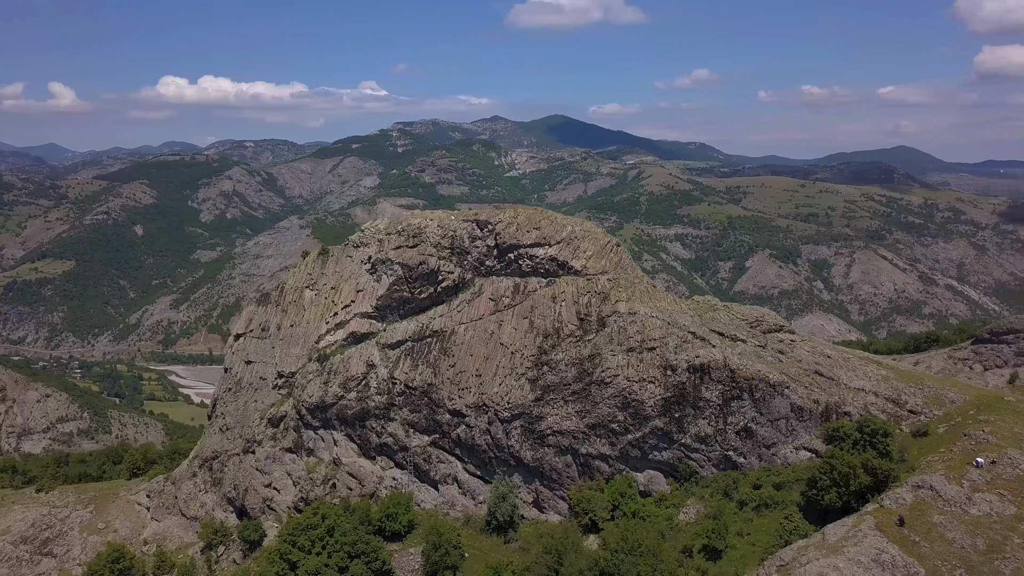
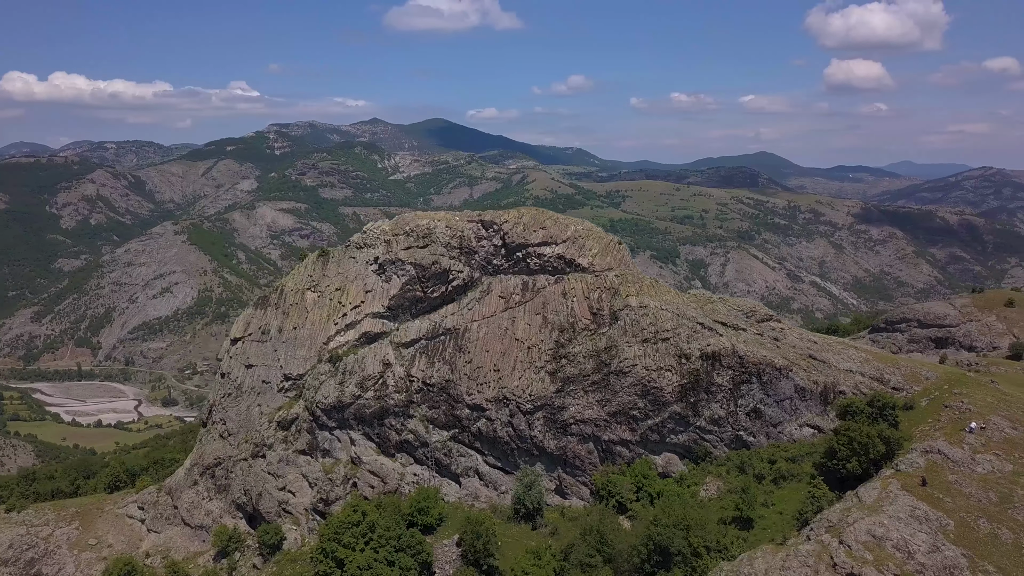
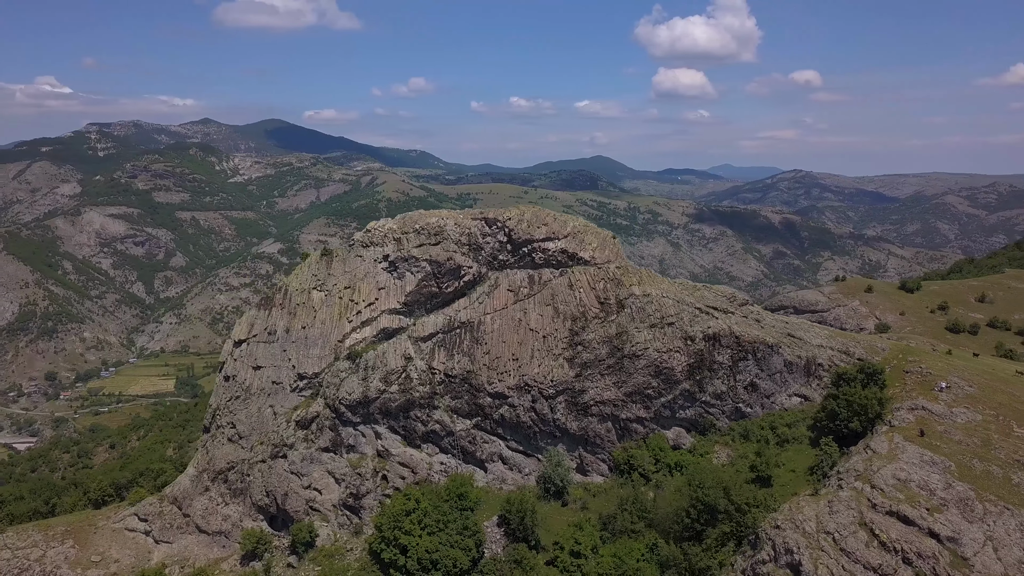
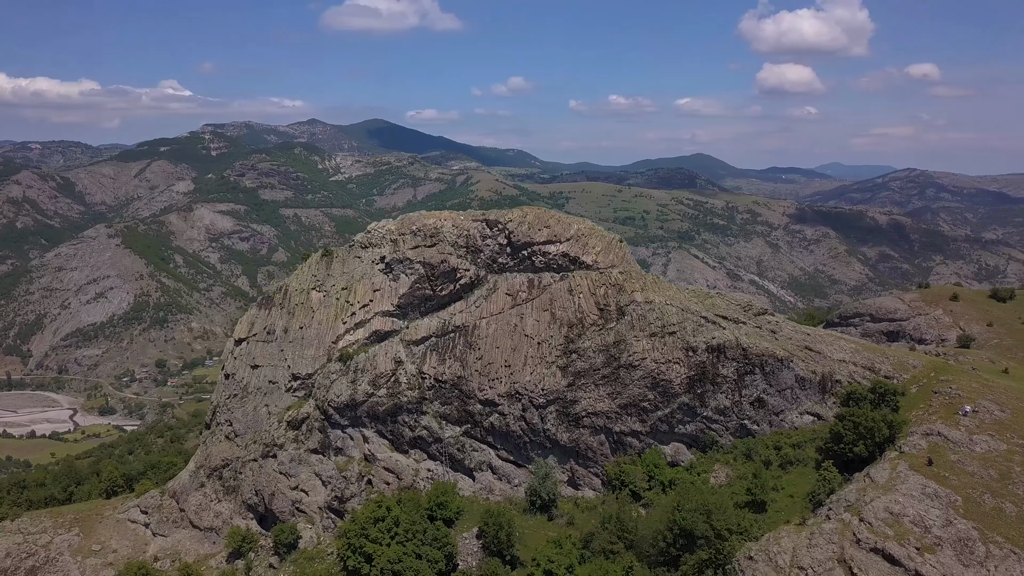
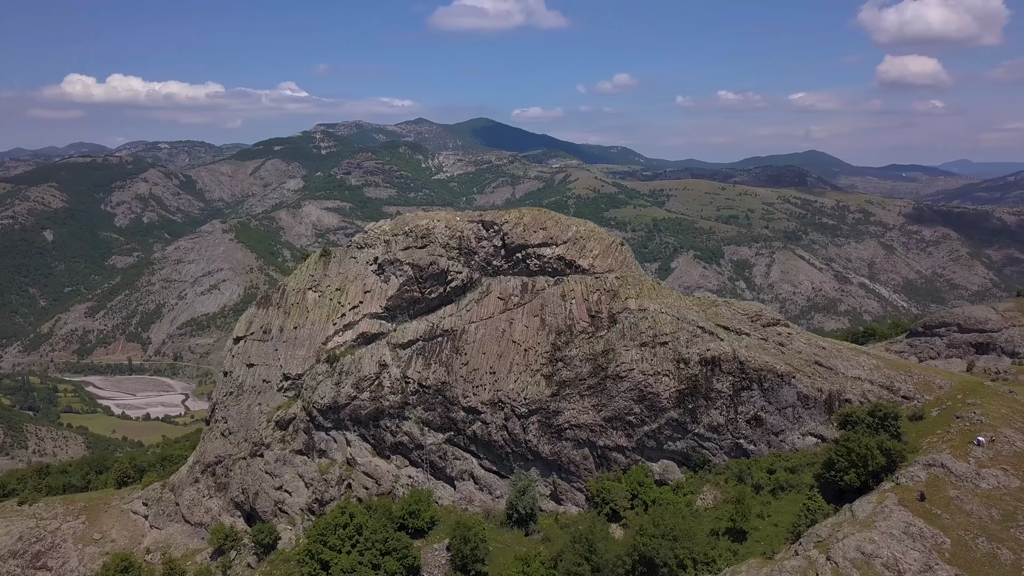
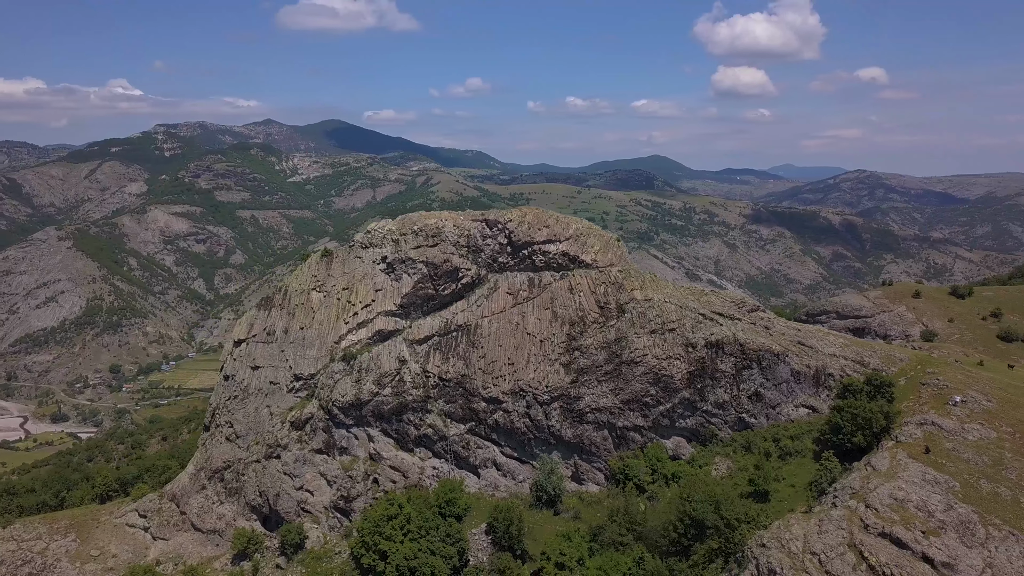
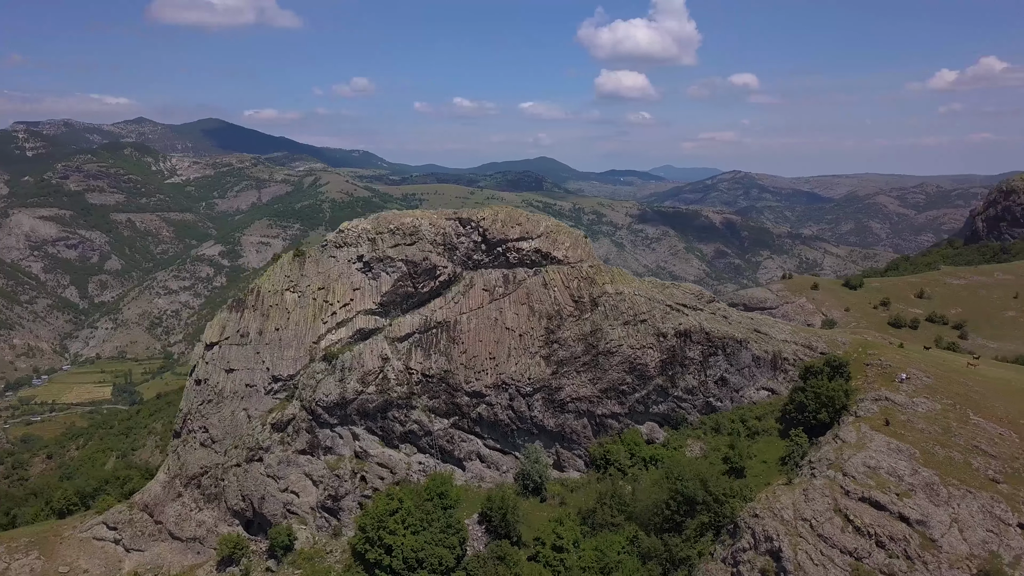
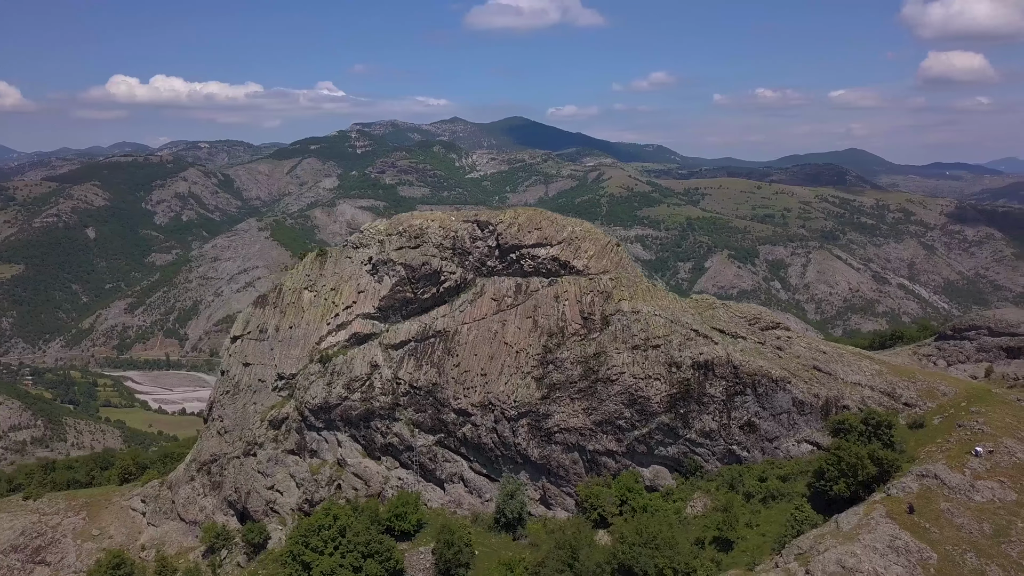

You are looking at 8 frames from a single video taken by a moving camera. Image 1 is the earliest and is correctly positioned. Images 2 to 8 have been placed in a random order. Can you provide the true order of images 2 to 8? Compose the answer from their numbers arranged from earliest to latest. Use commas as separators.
8, 5, 2, 4, 6, 3, 7
